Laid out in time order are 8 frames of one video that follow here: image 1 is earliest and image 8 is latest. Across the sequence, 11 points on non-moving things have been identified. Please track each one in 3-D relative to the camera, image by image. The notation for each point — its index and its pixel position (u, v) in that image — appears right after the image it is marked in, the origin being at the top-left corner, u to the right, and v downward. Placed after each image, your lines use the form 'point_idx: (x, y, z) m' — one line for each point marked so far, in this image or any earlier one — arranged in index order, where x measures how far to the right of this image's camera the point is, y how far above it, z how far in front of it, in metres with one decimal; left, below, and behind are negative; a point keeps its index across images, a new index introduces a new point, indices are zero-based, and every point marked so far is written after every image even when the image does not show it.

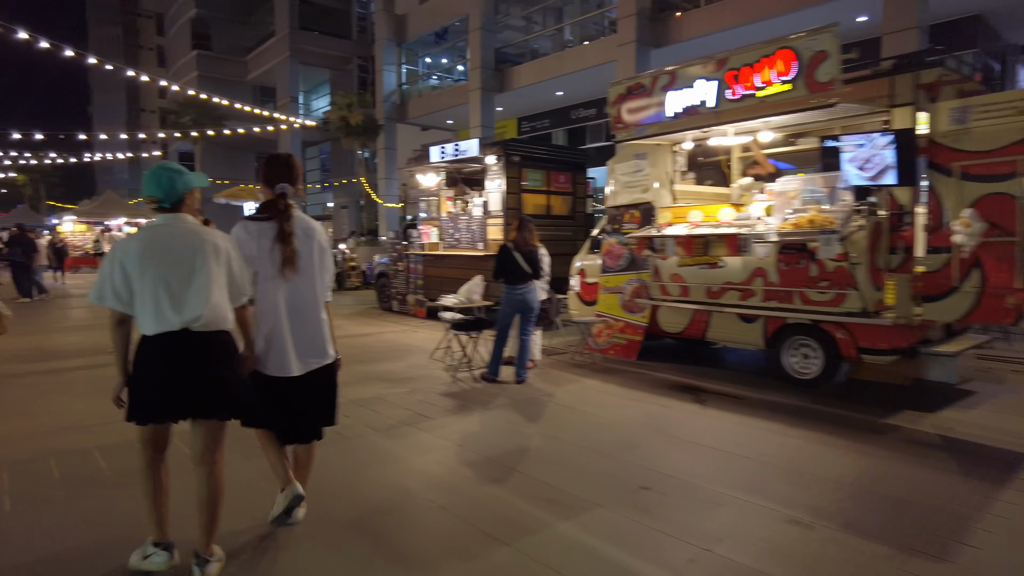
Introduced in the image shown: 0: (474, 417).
0: (-0.3, -1.0, +5.1) m
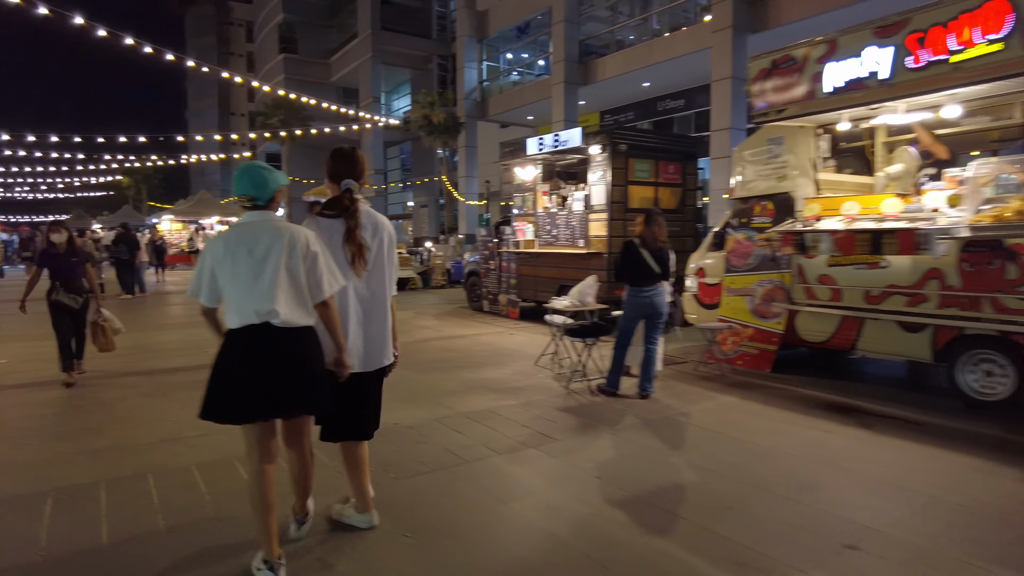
0: (+0.6, -1.0, +4.4) m
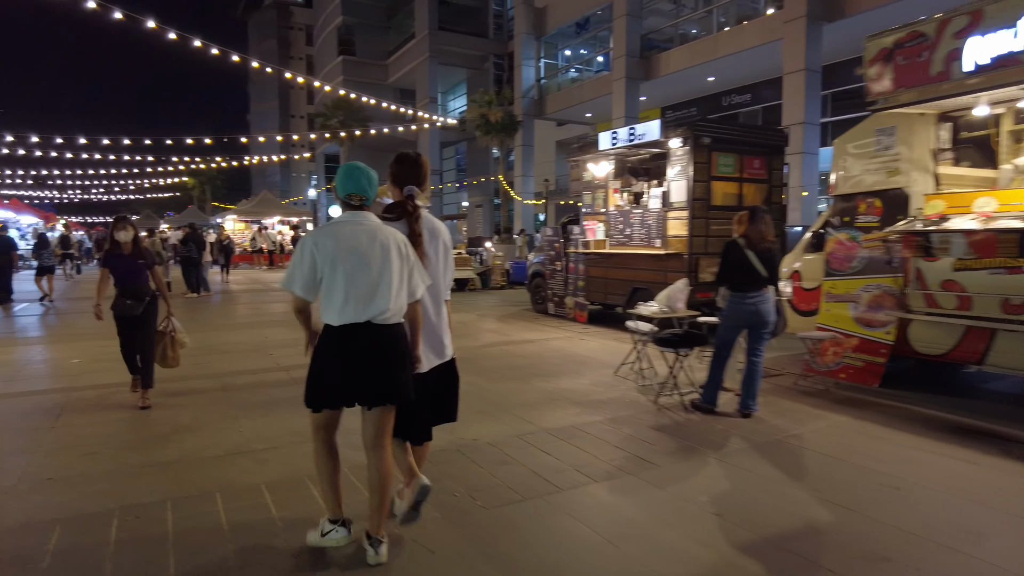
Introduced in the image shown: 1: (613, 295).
0: (+1.2, -1.0, +3.9) m
1: (+1.4, -0.1, +9.3) m
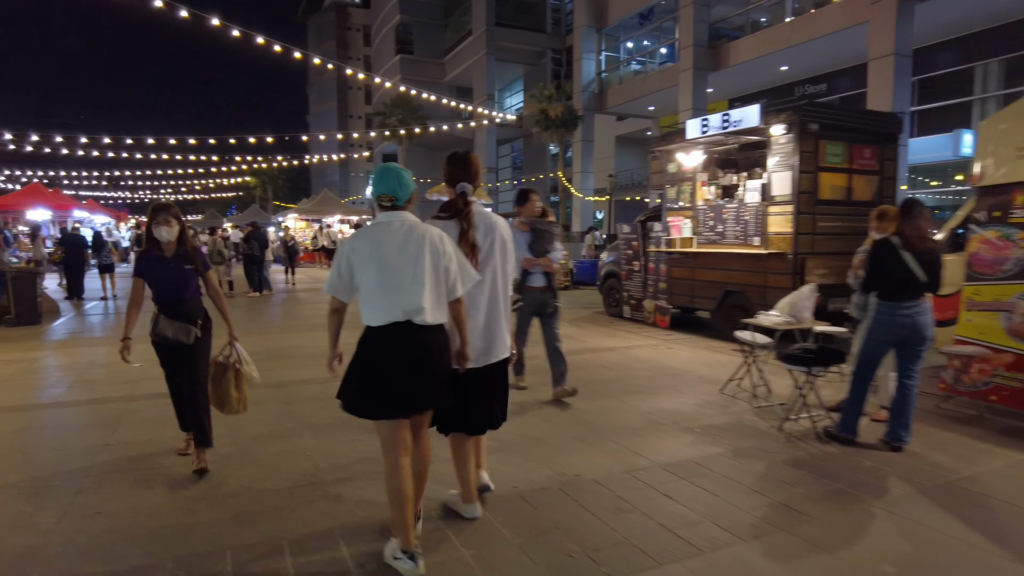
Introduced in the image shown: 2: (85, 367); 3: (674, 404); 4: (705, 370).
0: (+1.8, -1.1, +3.1) m
1: (+2.4, -0.1, +8.5) m
2: (-4.6, -0.8, +7.1) m
3: (+1.3, -0.9, +5.1) m
4: (+1.8, -0.8, +6.2) m
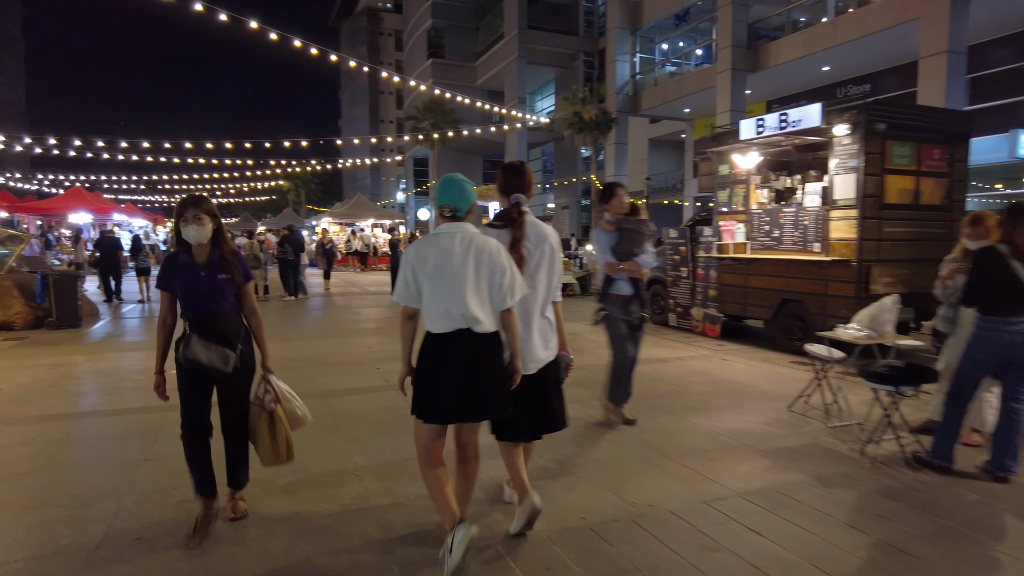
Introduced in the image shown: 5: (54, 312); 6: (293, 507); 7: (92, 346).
0: (+2.1, -1.2, +2.8) m
1: (+3.0, -0.2, +8.1) m
2: (-4.1, -0.9, +7.0) m
3: (+1.7, -1.0, +4.8) m
4: (+2.3, -0.9, +5.9) m
5: (-7.2, -0.4, +10.4) m
6: (-1.1, -1.1, +3.5) m
7: (-5.7, -0.8, +9.0) m
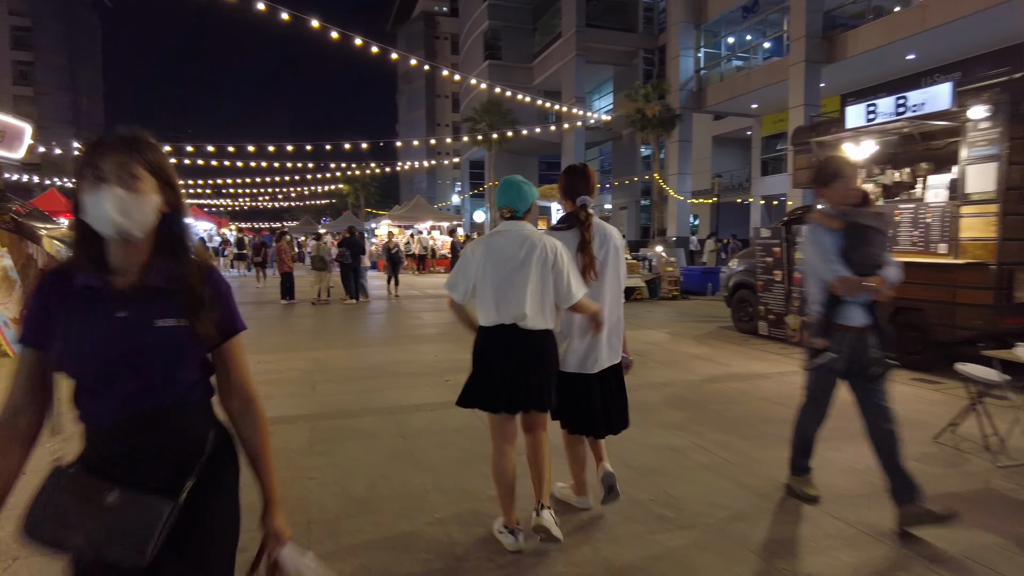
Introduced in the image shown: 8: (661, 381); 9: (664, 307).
0: (+2.5, -1.2, +2.0) m
1: (+3.8, -0.3, +7.2) m
2: (-3.3, -0.9, +6.7) m
3: (+2.2, -1.0, +4.0) m
4: (+3.0, -0.9, +5.0) m
5: (-6.2, -0.4, +10.3) m
6: (-0.6, -1.2, +2.9) m
7: (-4.8, -0.8, +8.8) m
8: (+1.4, -0.9, +6.2) m
9: (+3.2, -0.4, +13.8) m
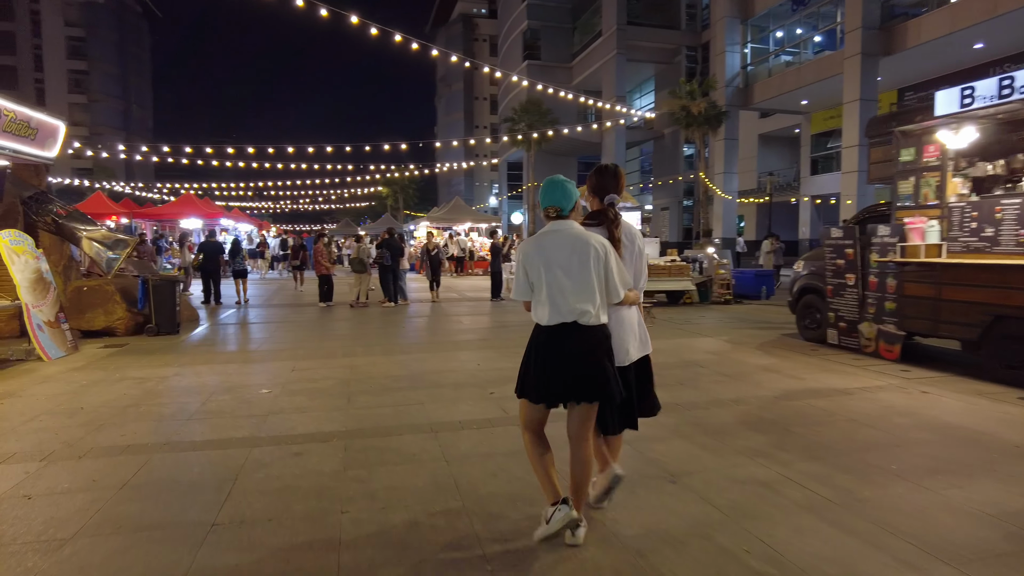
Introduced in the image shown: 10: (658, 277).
0: (+2.7, -1.2, +1.3) m
1: (+4.3, -0.4, +6.4) m
2: (-2.9, -1.0, +6.3) m
3: (+2.6, -1.1, +3.3) m
4: (+3.3, -1.0, +4.3) m
5: (-5.5, -0.5, +10.1) m
6: (-0.4, -1.2, +2.4) m
7: (-4.2, -0.9, +8.5) m
8: (+1.8, -0.9, +5.6) m
9: (+4.0, -0.5, +13.1) m
10: (+3.1, +0.2, +13.8) m
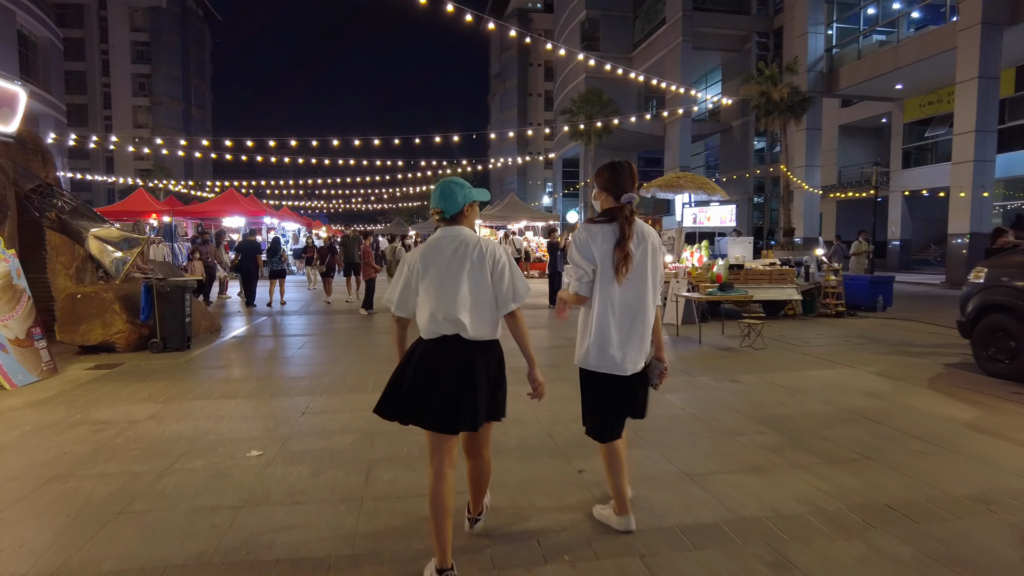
0: (+2.9, -1.4, -0.9) m
1: (+4.9, -0.5, +4.1) m
2: (-2.2, -1.1, +4.6) m
3: (+2.9, -1.2, +1.1) m
4: (+3.8, -1.1, +2.1) m
5: (-4.5, -0.6, +8.5) m
6: (-0.1, -1.3, +0.5) m
7: (-3.4, -1.0, +6.9) m
8: (+2.4, -1.1, +3.5) m
9: (+5.2, -0.7, +10.8) m
10: (+4.3, +0.1, +11.6) m
